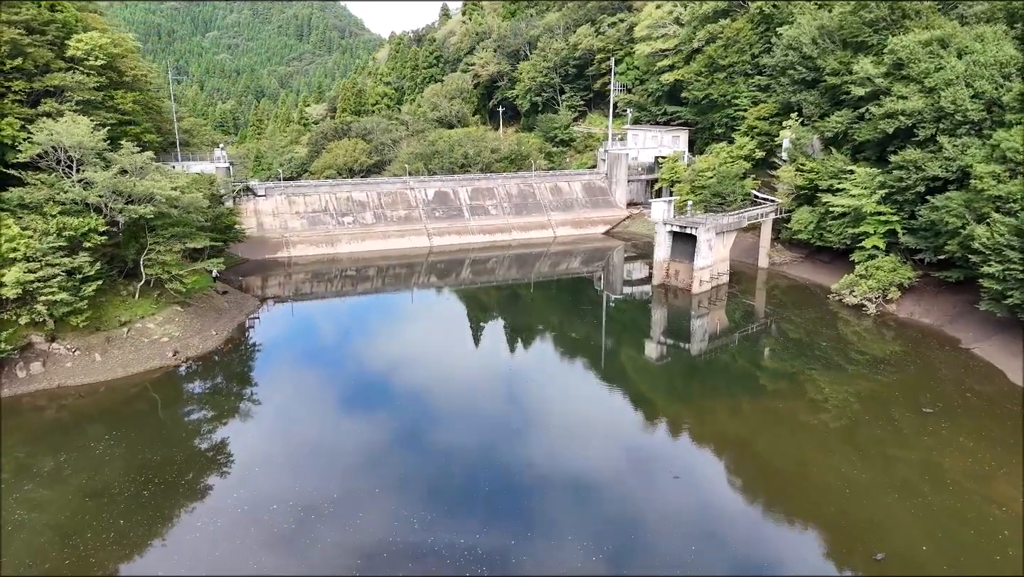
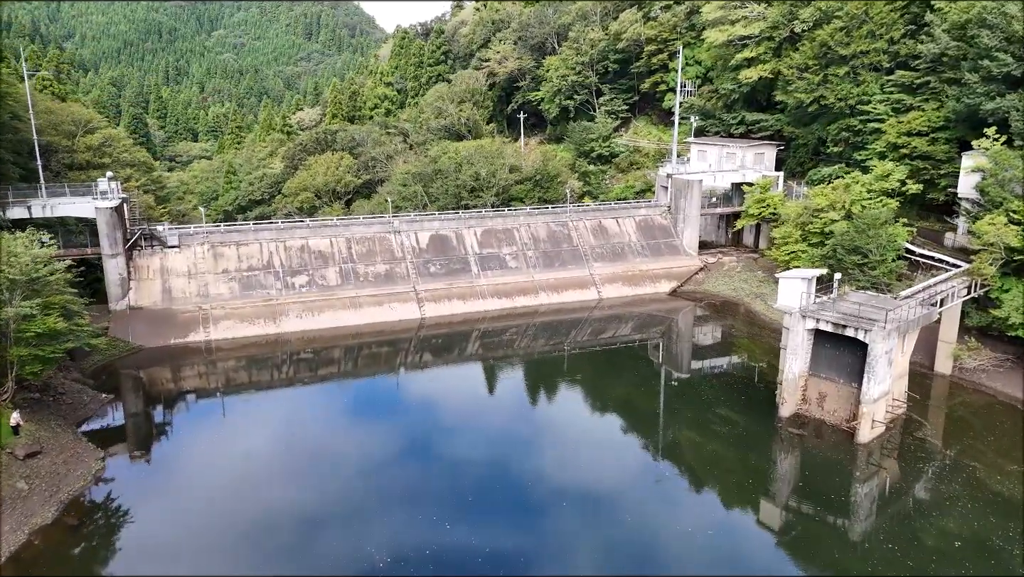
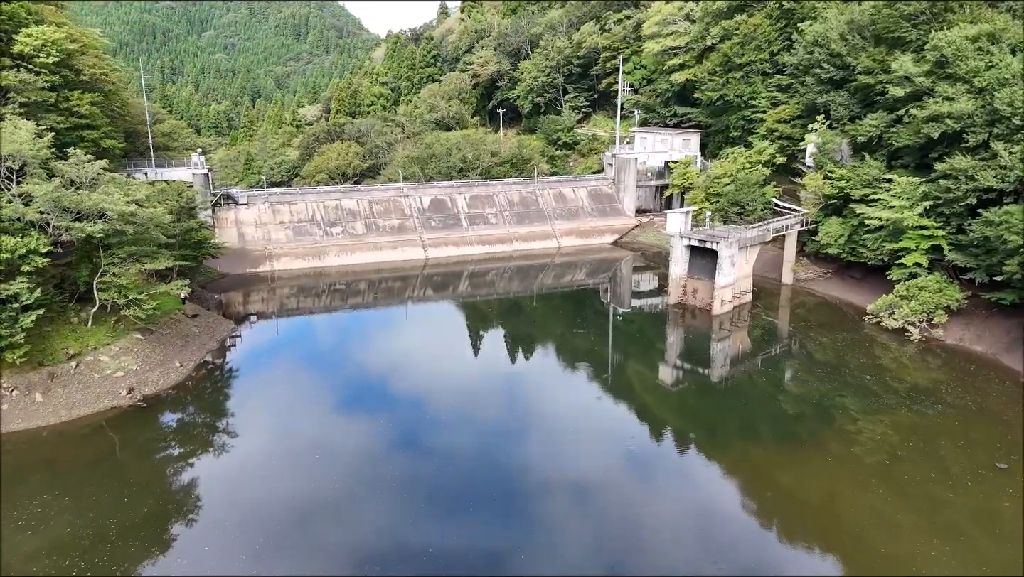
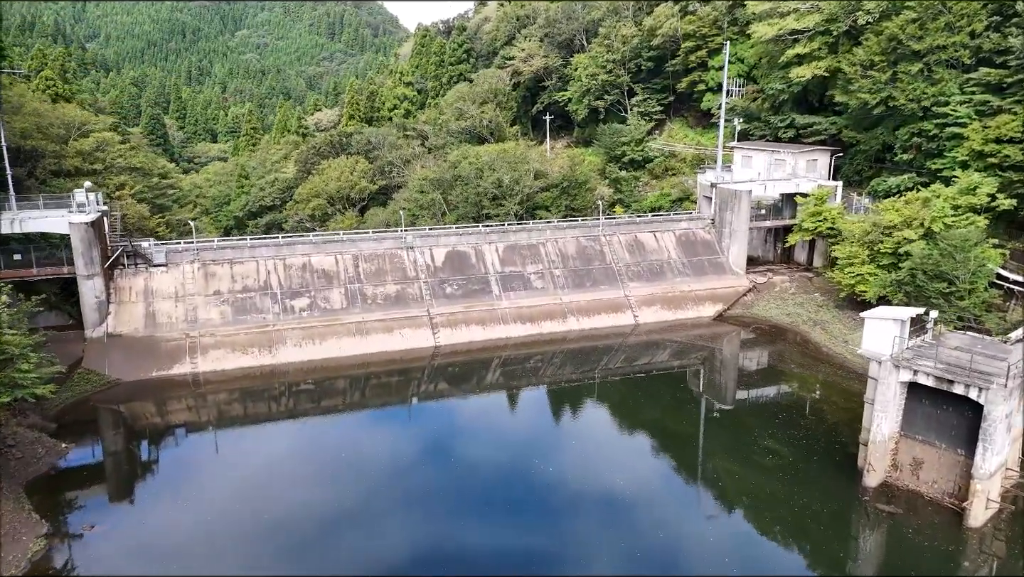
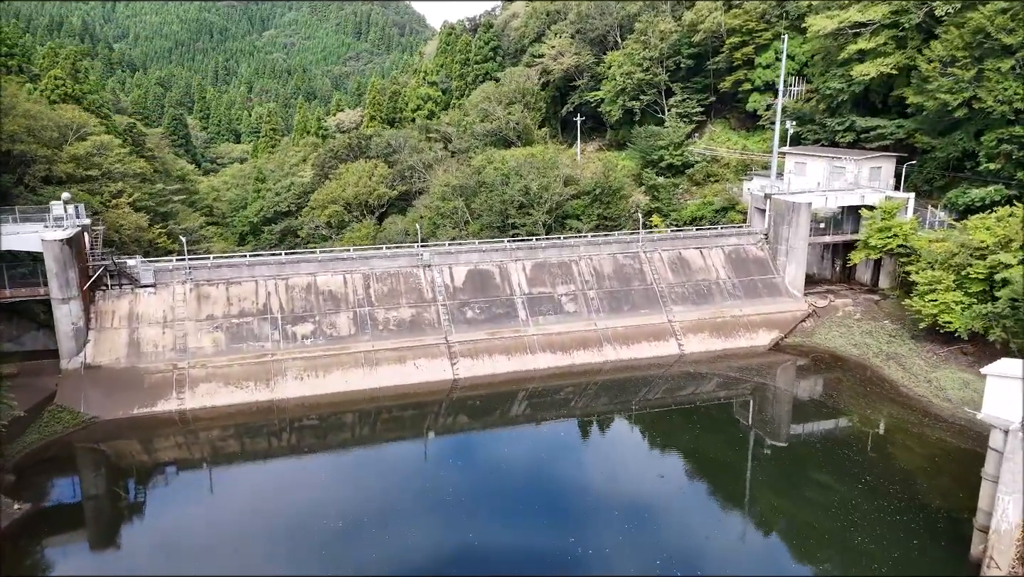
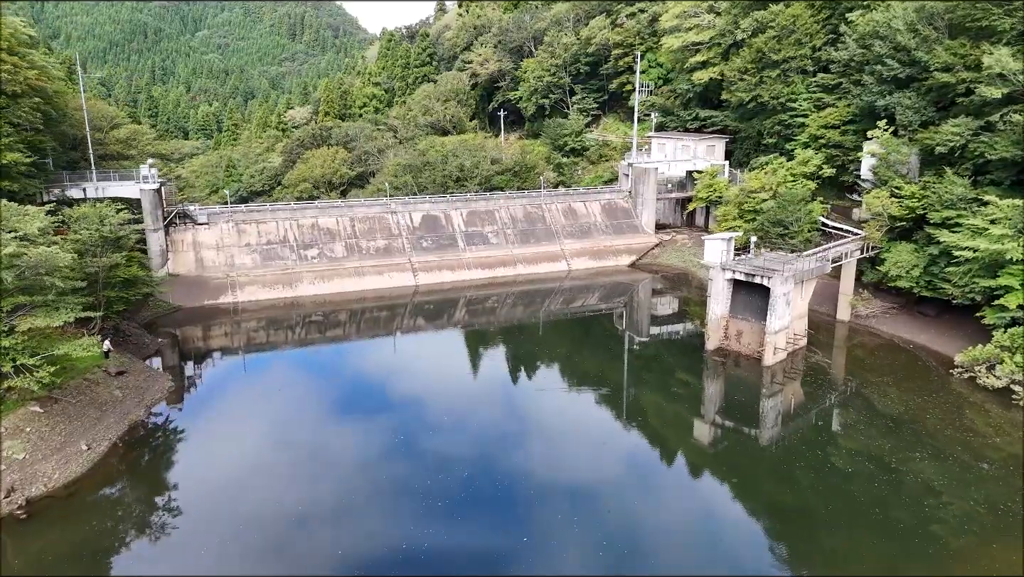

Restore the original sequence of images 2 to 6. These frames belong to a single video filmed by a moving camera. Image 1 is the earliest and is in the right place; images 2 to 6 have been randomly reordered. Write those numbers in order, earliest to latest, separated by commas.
3, 6, 2, 4, 5
